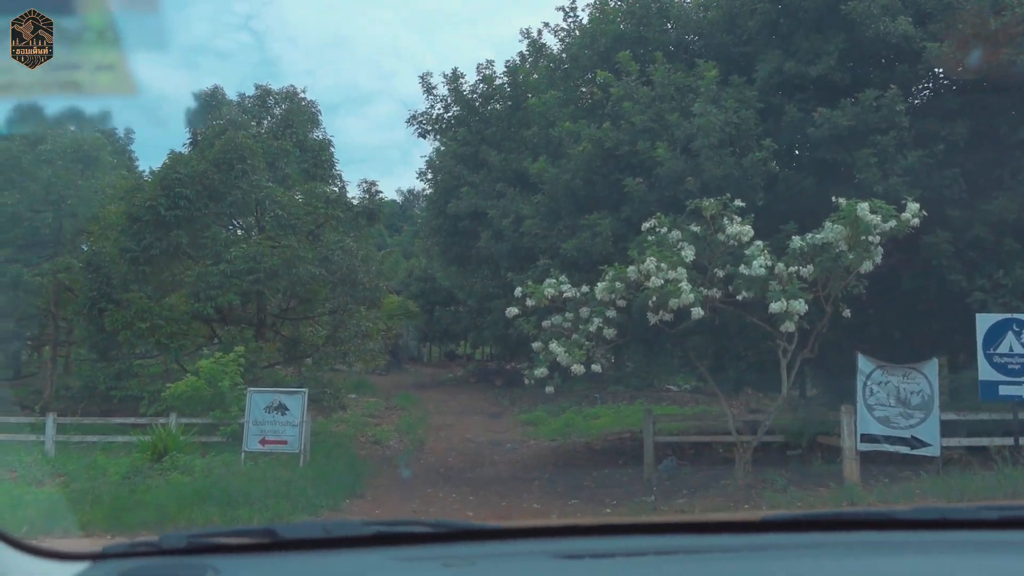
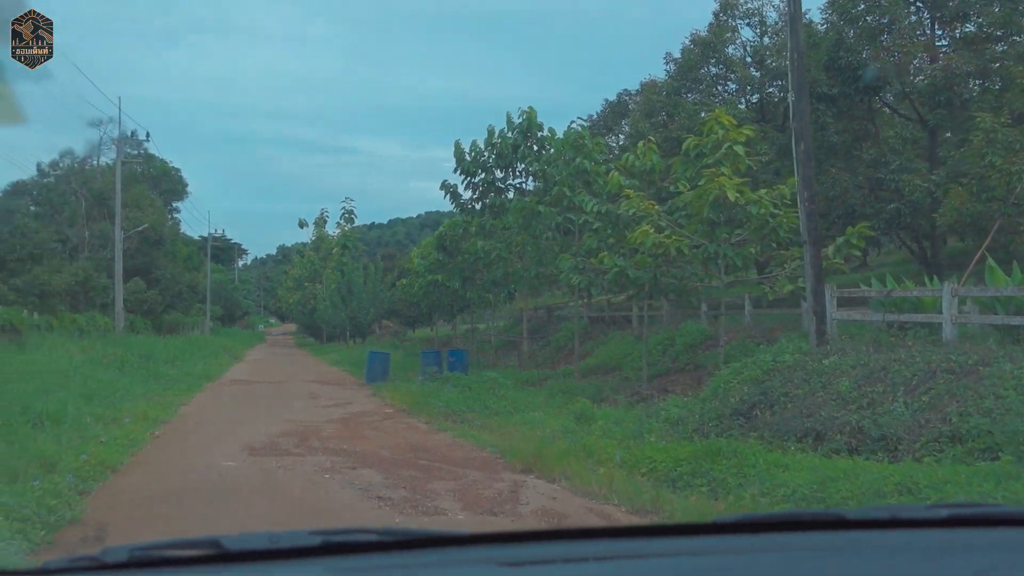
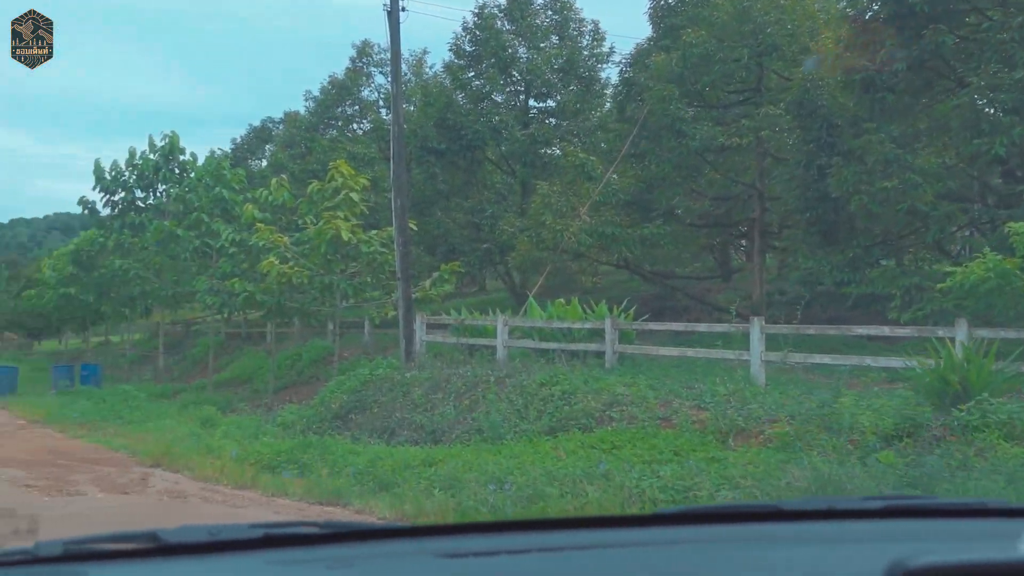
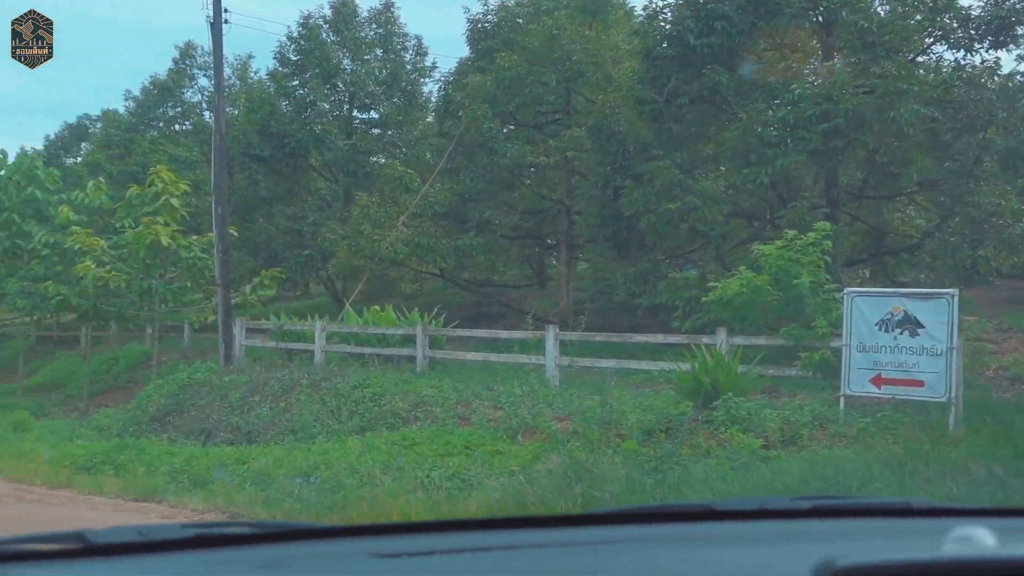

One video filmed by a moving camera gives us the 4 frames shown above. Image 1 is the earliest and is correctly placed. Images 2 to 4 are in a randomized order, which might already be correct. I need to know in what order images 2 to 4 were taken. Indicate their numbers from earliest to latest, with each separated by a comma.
4, 3, 2
